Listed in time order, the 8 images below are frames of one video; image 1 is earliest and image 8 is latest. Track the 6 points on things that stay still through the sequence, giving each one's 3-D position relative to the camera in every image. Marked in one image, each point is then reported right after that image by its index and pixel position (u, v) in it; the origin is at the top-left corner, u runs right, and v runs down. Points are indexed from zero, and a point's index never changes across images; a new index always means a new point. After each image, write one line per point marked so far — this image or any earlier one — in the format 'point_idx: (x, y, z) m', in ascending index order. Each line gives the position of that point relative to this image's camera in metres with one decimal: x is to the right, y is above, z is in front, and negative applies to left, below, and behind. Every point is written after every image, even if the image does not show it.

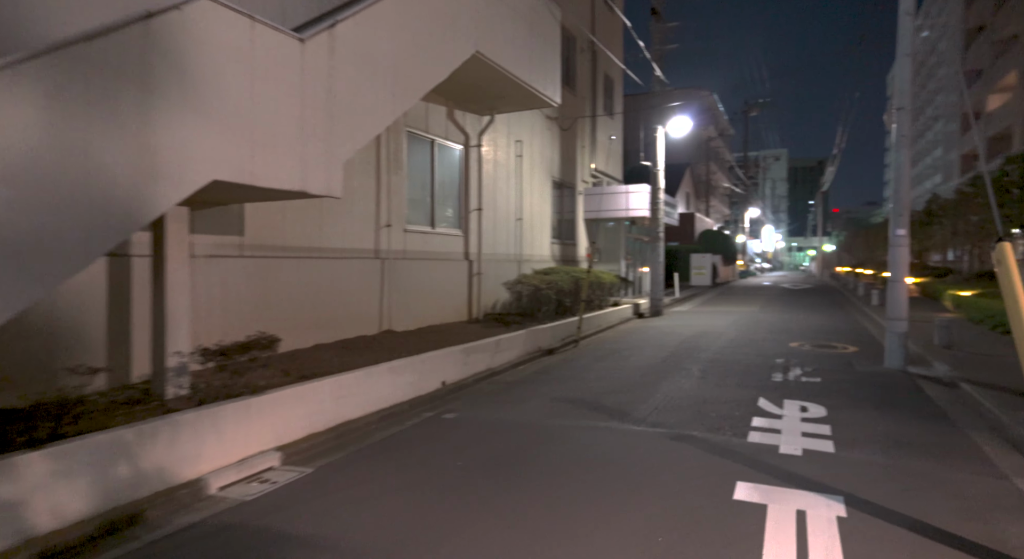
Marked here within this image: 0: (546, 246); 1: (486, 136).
0: (+1.2, +1.1, +17.5) m
1: (-0.7, +4.1, +14.8) m
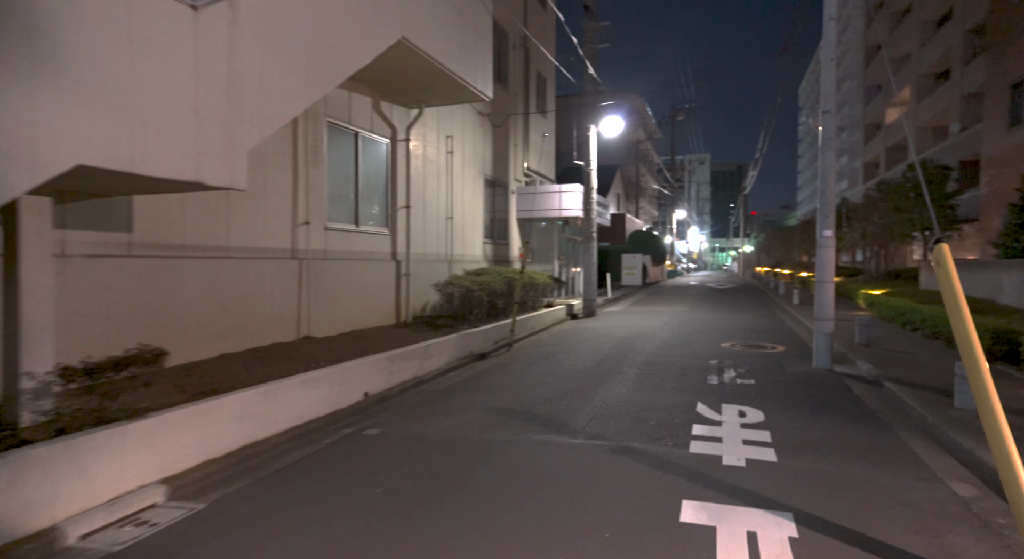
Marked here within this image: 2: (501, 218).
0: (-1.1, +1.1, +16.9) m
1: (-2.6, +4.1, +14.0) m
2: (-0.4, +2.2, +18.7) m
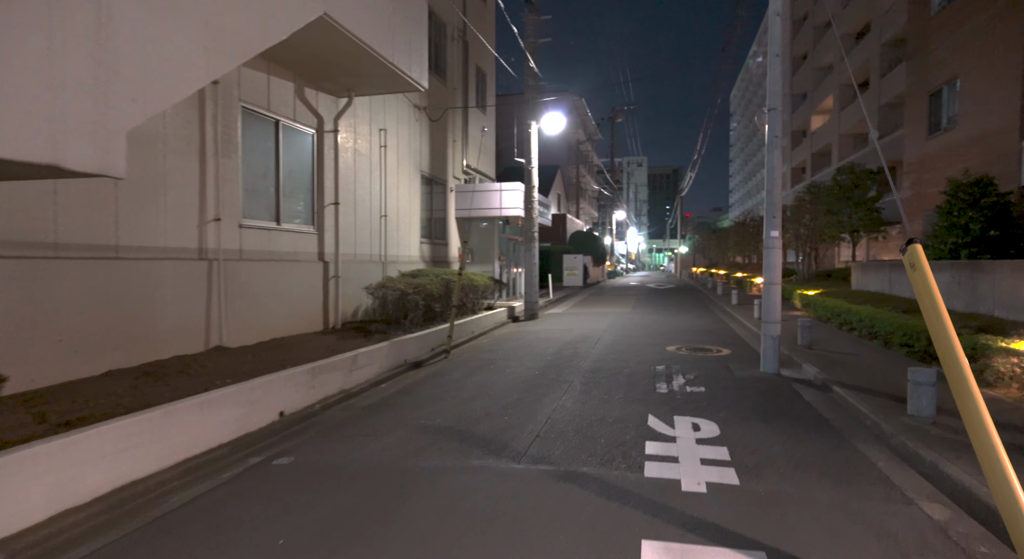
0: (-3.0, +1.0, +16.0) m
1: (-4.2, +4.0, +12.9) m
2: (-2.5, +2.1, +17.8) m
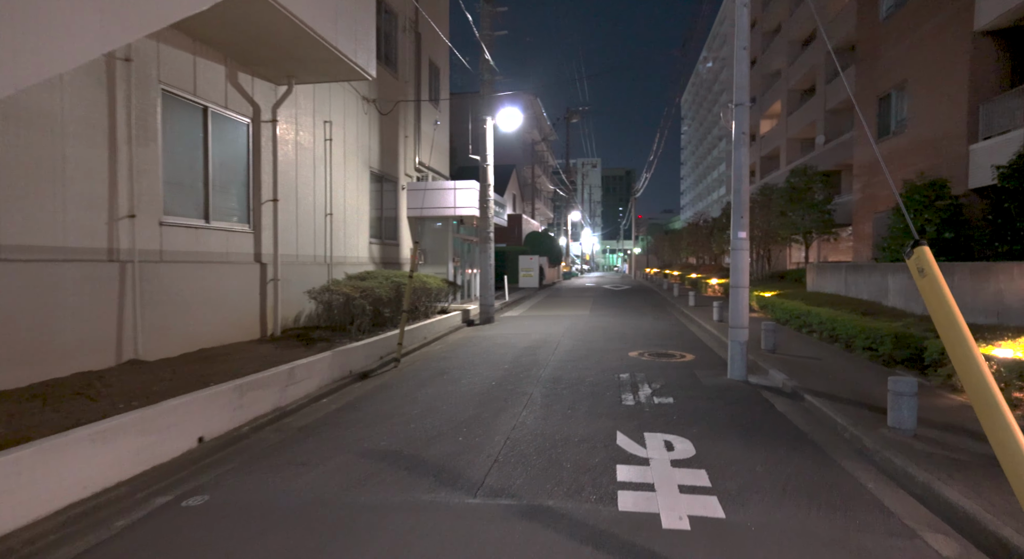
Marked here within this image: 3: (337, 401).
0: (-4.3, +0.9, +15.1) m
1: (-5.3, +3.9, +11.9) m
2: (-4.0, +2.1, +16.9) m
3: (-2.7, -1.9, +7.9) m
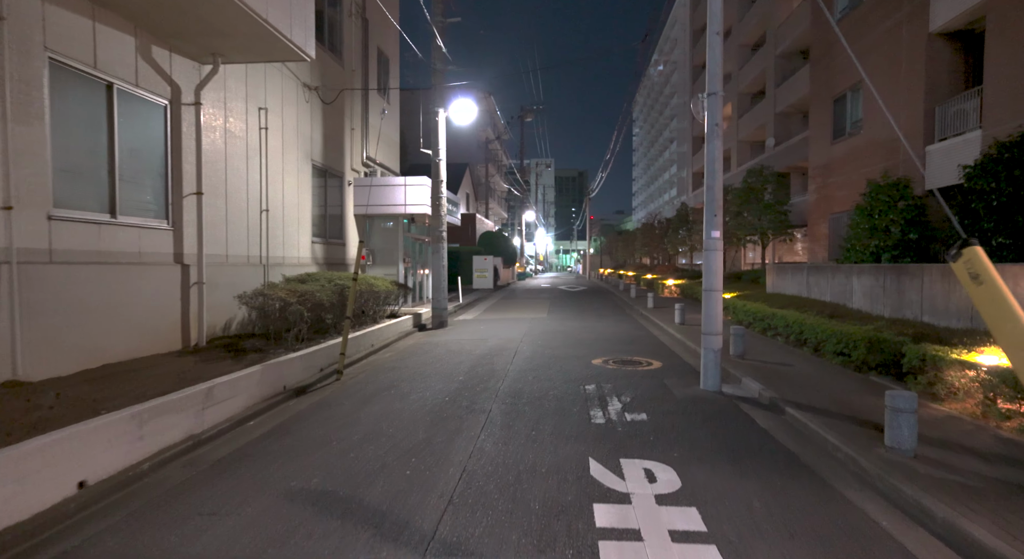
0: (-5.6, +0.9, +13.8) m
1: (-6.3, +3.9, +10.6) m
2: (-5.4, +2.0, +15.7) m
3: (-3.3, -1.9, +6.9) m
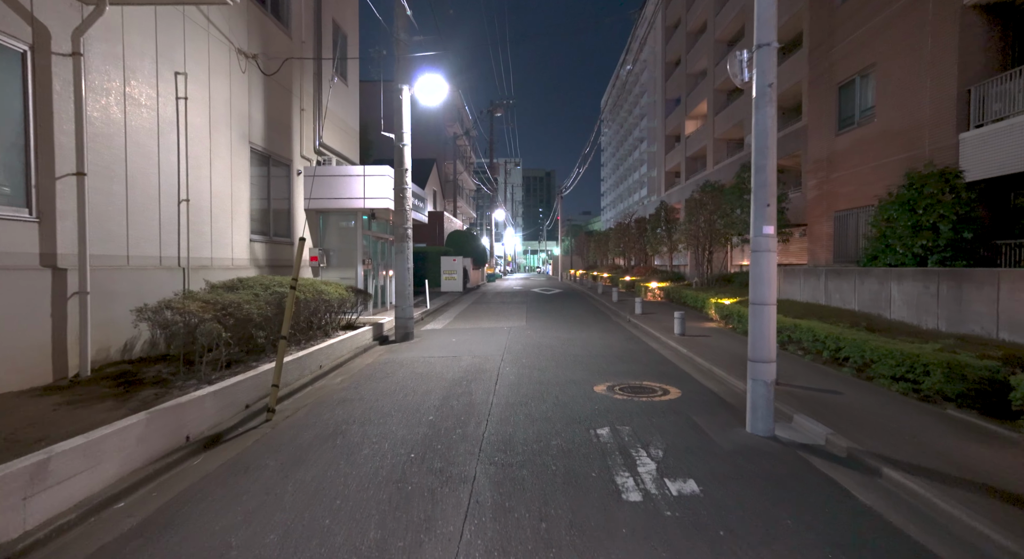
0: (-6.1, +0.8, +11.6) m
1: (-6.6, +3.7, +8.3) m
2: (-6.1, +1.9, +13.4) m
3: (-3.4, -2.1, +4.8) m
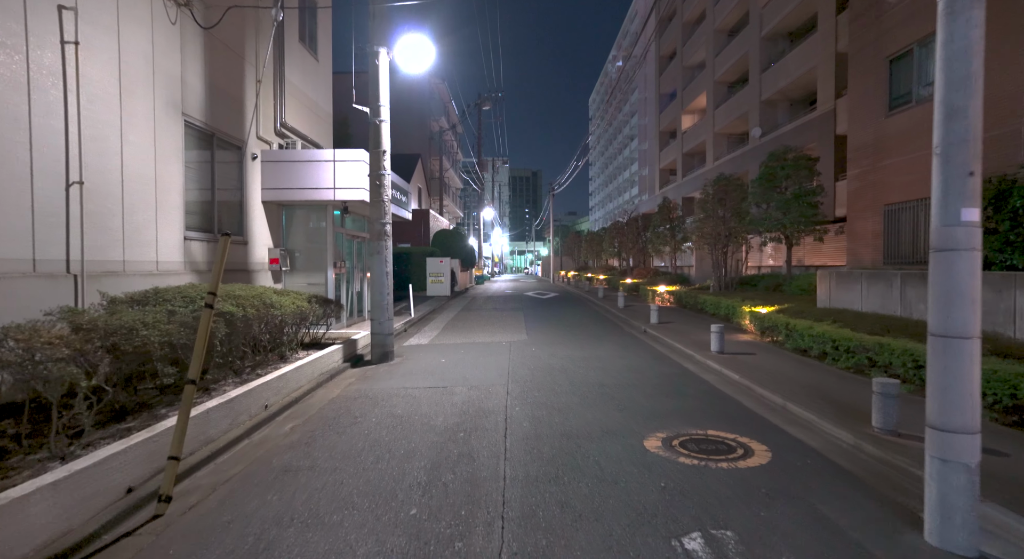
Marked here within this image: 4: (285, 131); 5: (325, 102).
0: (-6.1, +0.6, +9.2) m
1: (-6.5, +3.6, +5.9) m
2: (-6.1, +1.7, +11.0) m
3: (-3.1, -2.2, +2.4) m
4: (-5.8, +3.8, +12.9) m
5: (-5.7, +5.4, +15.5) m
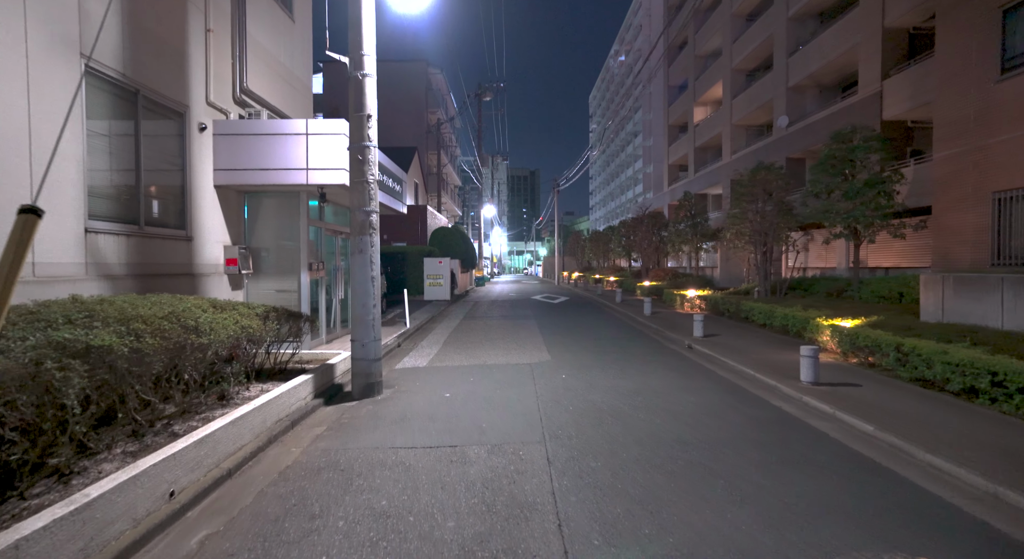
0: (-5.7, +0.5, +6.6) m
1: (-6.0, +3.5, +3.3) m
2: (-5.7, +1.6, +8.5) m
3: (-2.7, -2.3, -0.1) m
4: (-5.4, +3.7, +10.4) m
5: (-5.3, +5.3, +13.0) m
